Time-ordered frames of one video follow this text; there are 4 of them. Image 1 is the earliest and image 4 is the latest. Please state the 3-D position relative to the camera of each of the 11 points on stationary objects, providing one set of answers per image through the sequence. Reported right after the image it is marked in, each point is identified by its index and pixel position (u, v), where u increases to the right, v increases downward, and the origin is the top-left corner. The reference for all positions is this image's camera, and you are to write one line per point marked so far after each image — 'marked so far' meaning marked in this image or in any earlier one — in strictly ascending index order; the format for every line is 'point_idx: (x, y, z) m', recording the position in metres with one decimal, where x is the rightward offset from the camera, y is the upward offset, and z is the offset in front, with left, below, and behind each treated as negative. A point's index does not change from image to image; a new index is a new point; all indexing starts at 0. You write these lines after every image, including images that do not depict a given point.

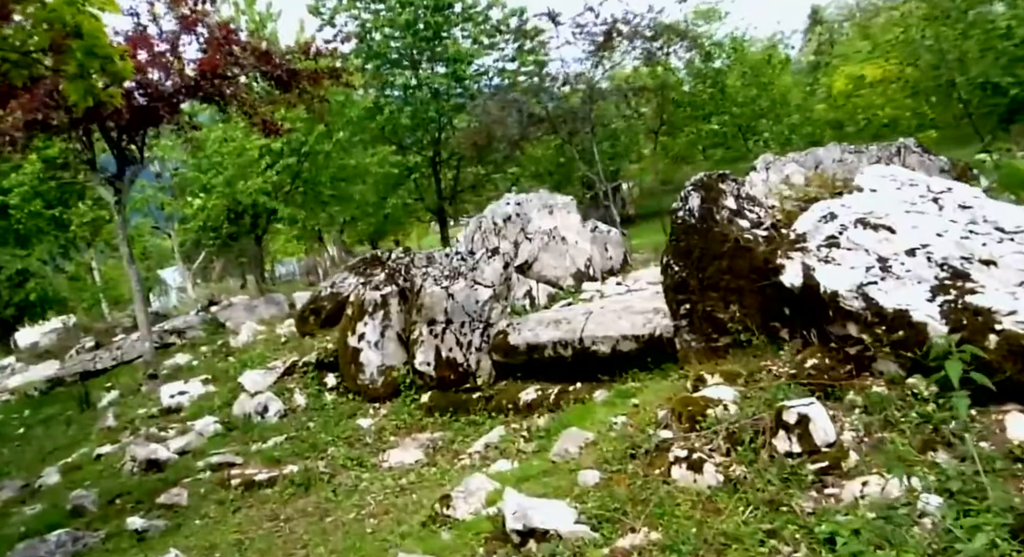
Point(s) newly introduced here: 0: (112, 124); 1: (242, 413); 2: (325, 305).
0: (-5.2, +1.9, +10.3) m
1: (-2.6, -1.3, +7.9) m
2: (-2.1, -0.3, +9.5) m
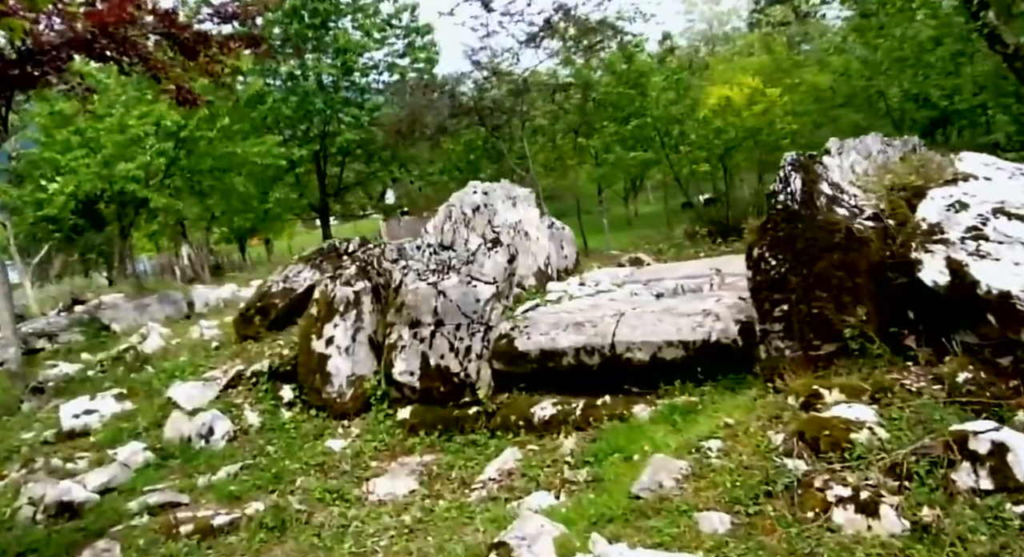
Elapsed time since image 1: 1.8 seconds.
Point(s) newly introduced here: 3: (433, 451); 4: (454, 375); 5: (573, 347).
0: (-5.5, +2.0, +8.4) m
1: (-2.7, -1.2, +6.4) m
2: (-2.4, -0.2, +8.1) m
3: (-0.6, -1.3, +5.9) m
4: (-0.5, -0.8, +6.3) m
5: (+0.4, -0.5, +5.9) m
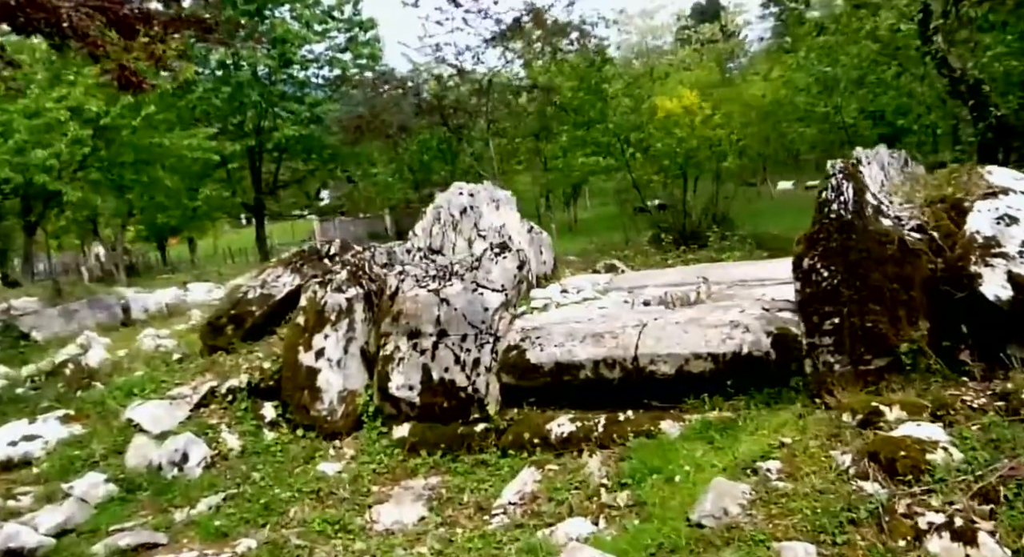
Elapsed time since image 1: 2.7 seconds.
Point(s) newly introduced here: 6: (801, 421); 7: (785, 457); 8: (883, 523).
0: (-5.6, +2.0, +7.7) m
1: (-2.6, -1.3, +5.9) m
2: (-2.4, -0.3, +7.6) m
3: (-0.5, -1.3, +5.5) m
4: (-0.4, -0.8, +6.0) m
5: (+0.6, -0.6, +5.6) m
6: (+1.6, -0.8, +4.4) m
7: (+1.4, -0.9, +4.1) m
8: (+1.5, -1.0, +3.4) m
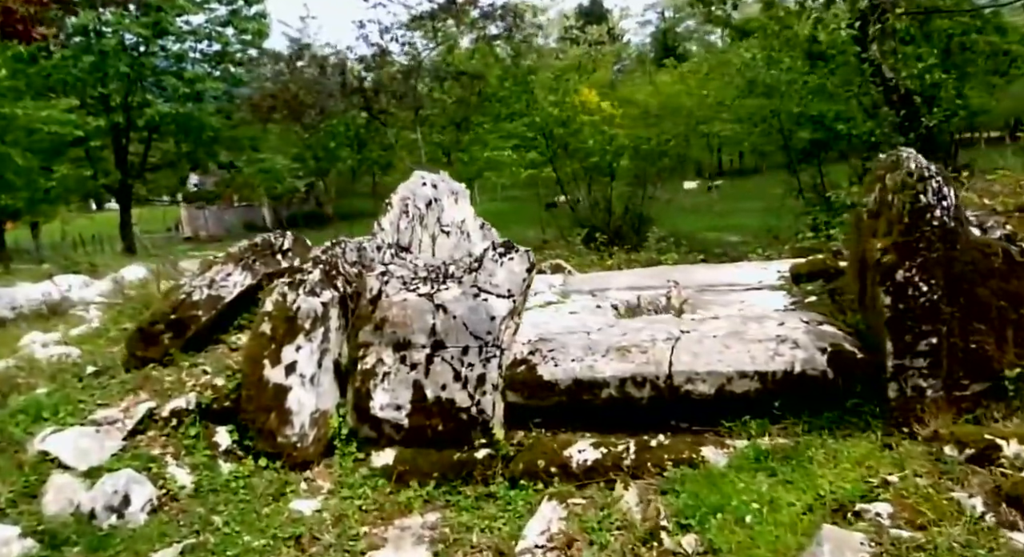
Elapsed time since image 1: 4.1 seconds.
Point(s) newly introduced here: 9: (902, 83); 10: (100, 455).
0: (-5.7, +2.0, +6.1) m
1: (-2.5, -1.3, +4.7) m
2: (-2.6, -0.3, +6.5) m
3: (-0.4, -1.3, +4.7) m
4: (-0.3, -0.8, +5.2) m
5: (+0.6, -0.6, +5.0) m
6: (+1.8, -0.8, +3.9) m
7: (+1.7, -1.0, +3.6) m
8: (+1.9, -1.1, +2.9) m
9: (+6.0, +3.0, +12.4) m
10: (-2.6, -1.1, +5.2) m
